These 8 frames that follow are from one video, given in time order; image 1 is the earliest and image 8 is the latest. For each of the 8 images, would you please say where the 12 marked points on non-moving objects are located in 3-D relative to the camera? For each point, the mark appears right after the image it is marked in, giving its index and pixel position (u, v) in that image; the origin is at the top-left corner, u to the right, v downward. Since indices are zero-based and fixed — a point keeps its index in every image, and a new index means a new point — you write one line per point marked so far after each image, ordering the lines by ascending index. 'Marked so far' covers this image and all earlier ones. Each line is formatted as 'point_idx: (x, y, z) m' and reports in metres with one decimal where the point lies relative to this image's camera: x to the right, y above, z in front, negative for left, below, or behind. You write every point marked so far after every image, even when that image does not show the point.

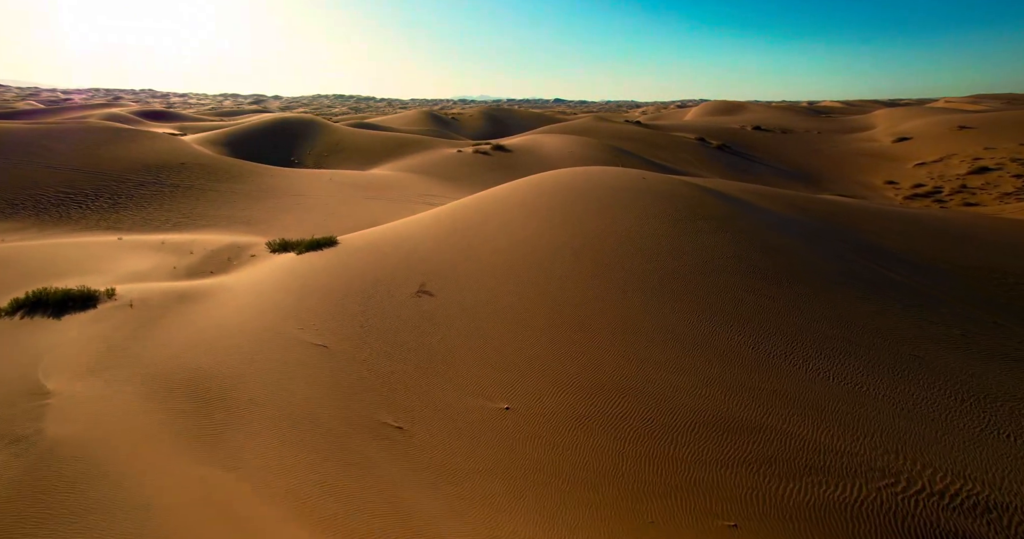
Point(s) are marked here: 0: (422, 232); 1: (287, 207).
0: (-1.7, +0.6, +8.1) m
1: (-6.7, +1.8, +13.6) m
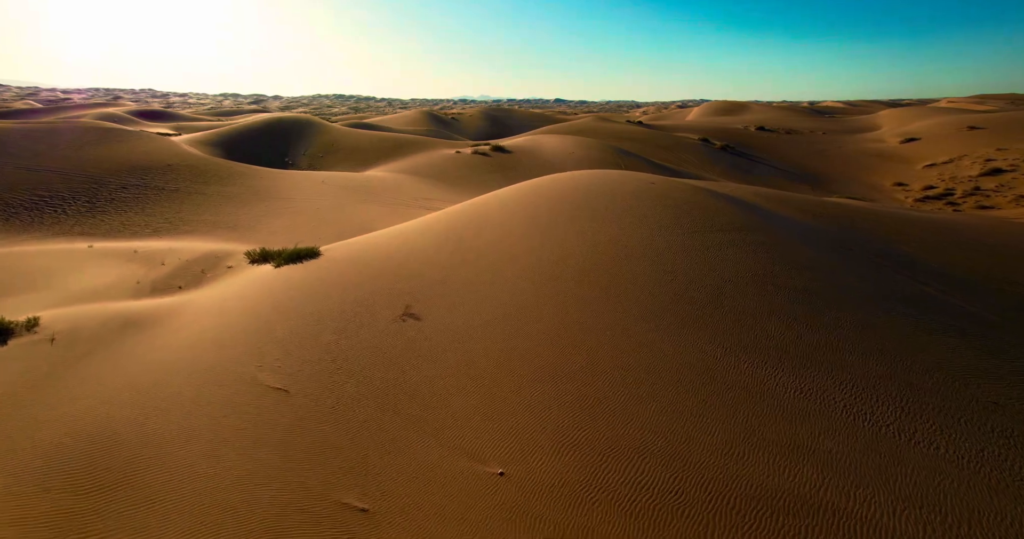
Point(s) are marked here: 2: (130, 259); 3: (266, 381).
0: (-1.7, +0.4, +7.5) m
1: (-6.7, +1.6, +13.0) m
2: (-6.4, +0.2, +7.7) m
3: (-2.0, -0.9, +3.8) m
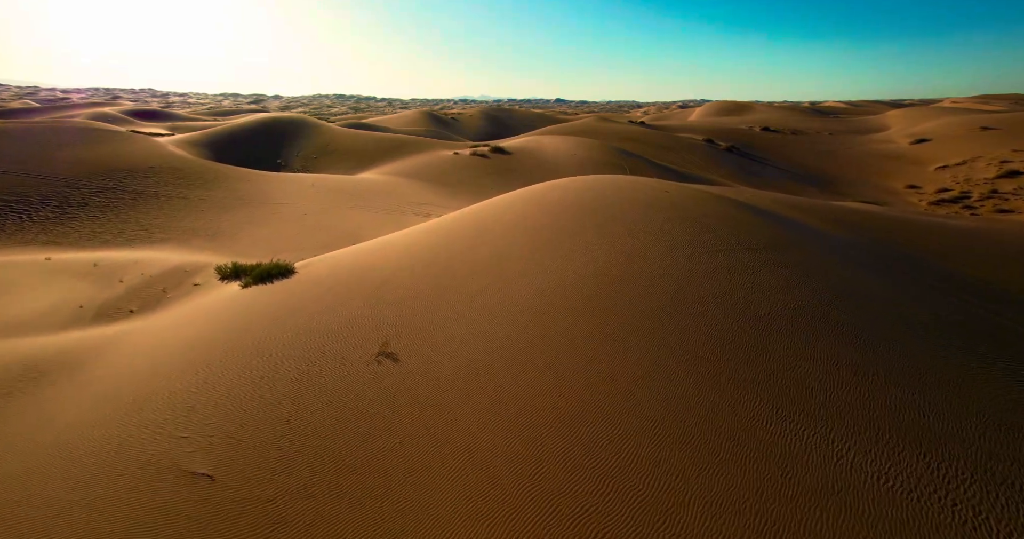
0: (-1.7, +0.1, +6.8) m
1: (-6.7, +1.3, +12.2) m
2: (-6.4, -0.1, +7.0) m
3: (-2.0, -1.2, +3.0) m
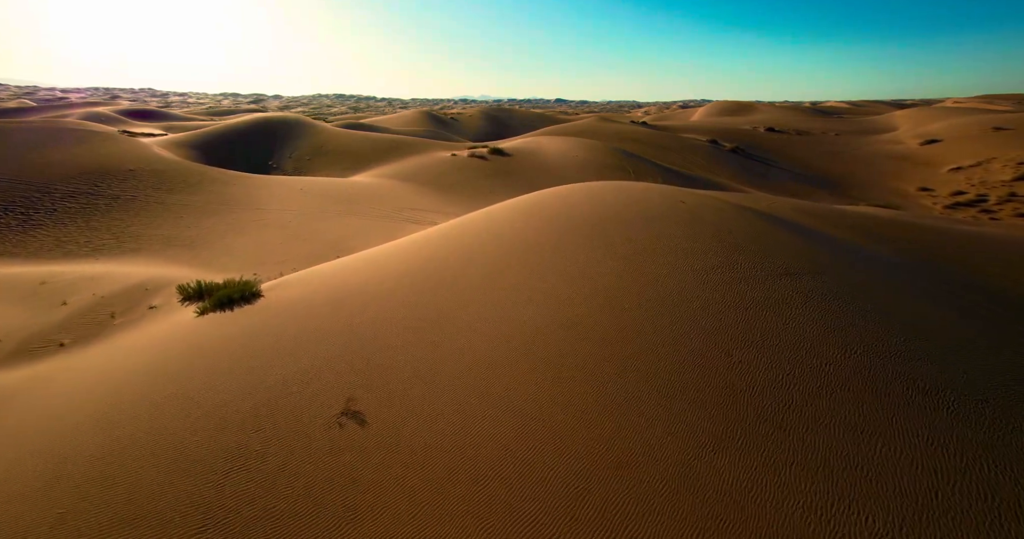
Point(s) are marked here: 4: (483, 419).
0: (-1.7, -0.1, +6.0) m
1: (-6.7, +1.1, +11.5) m
2: (-6.4, -0.3, +6.2) m
3: (-2.0, -1.5, +2.3) m
4: (-0.2, -1.0, +3.0) m
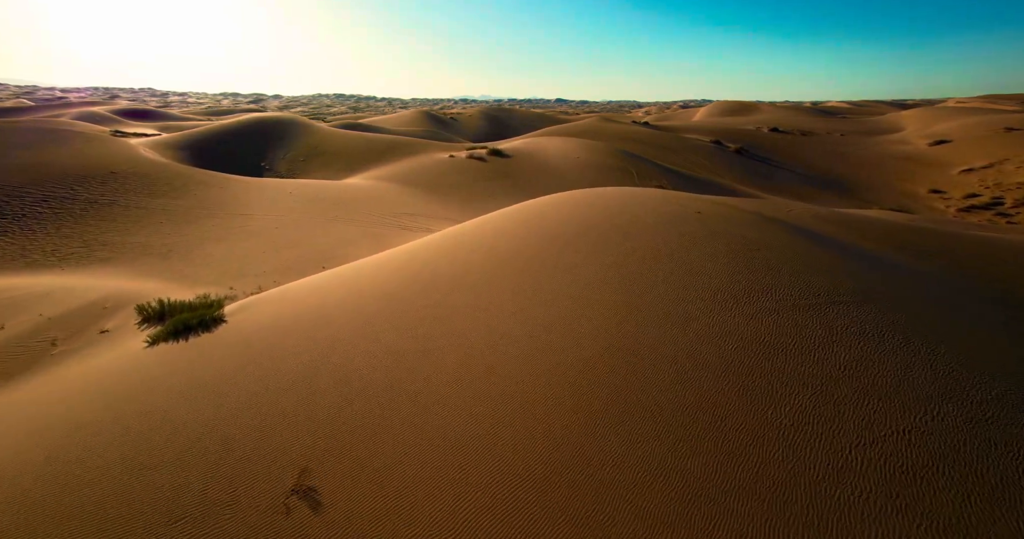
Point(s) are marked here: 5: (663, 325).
0: (-1.8, -0.4, +5.3) m
1: (-6.8, +0.9, +10.8) m
2: (-6.5, -0.5, +5.5) m
3: (-2.0, -1.7, +1.6) m
4: (-0.2, -1.2, +2.3) m
5: (+1.2, -0.4, +3.7) m
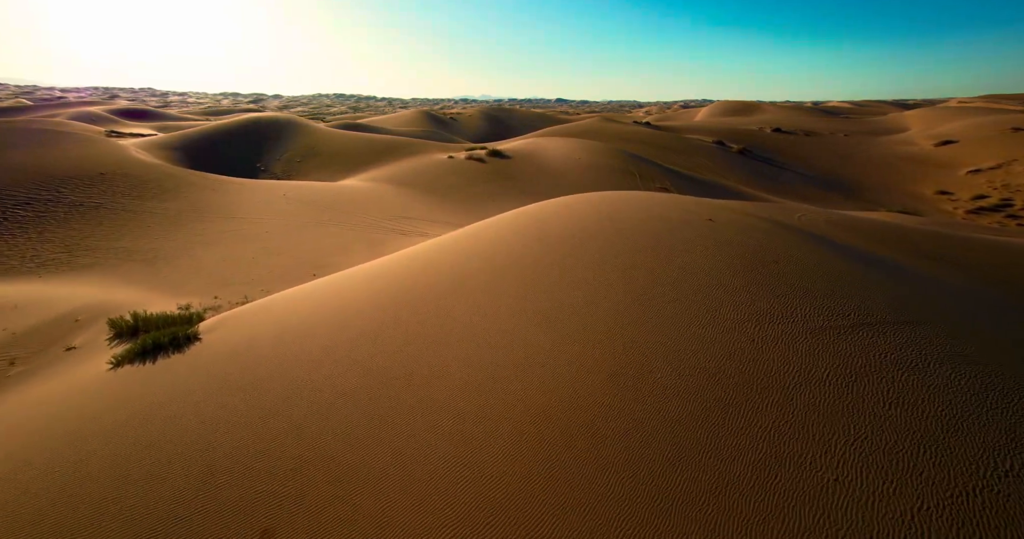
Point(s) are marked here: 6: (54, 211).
0: (-1.8, -0.5, +5.0) m
1: (-6.8, +0.7, +10.4) m
2: (-6.5, -0.7, +5.2) m
3: (-2.0, -1.8, +1.2) m
4: (-0.2, -1.3, +1.9) m
5: (+1.2, -0.6, +3.3) m
6: (-10.6, +1.4, +10.8) m
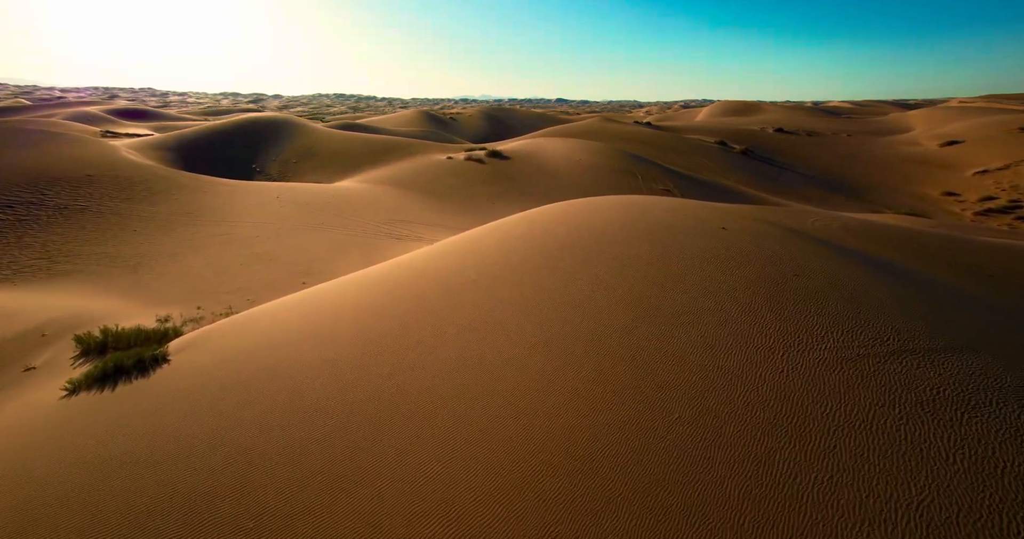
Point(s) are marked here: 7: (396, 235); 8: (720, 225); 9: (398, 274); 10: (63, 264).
0: (-1.8, -0.6, +4.6) m
1: (-6.8, +0.6, +10.1) m
2: (-6.5, -0.8, +4.8) m
3: (-2.1, -1.9, +0.9) m
4: (-0.2, -1.4, +1.6) m
5: (+1.2, -0.7, +2.9) m
6: (-10.7, +1.2, +10.4) m
7: (-2.8, +0.9, +11.4) m
8: (+2.8, +0.7, +6.3) m
9: (-1.5, 0.0, +6.2) m
10: (-8.3, +0.1, +8.6) m
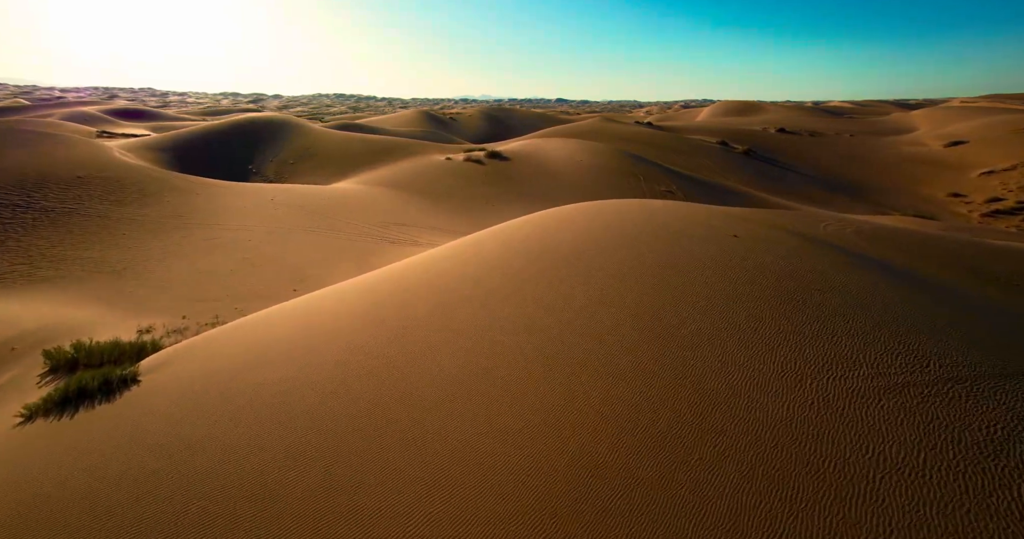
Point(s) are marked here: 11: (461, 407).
0: (-1.8, -0.7, +4.3) m
1: (-6.8, +0.5, +9.8) m
2: (-6.5, -0.9, +4.5) m
3: (-2.1, -2.0, +0.5) m
4: (-0.2, -1.6, +1.3) m
5: (+1.2, -0.8, +2.6) m
6: (-10.7, +1.1, +10.1) m
7: (-2.8, +0.8, +11.1) m
8: (+2.8, +0.6, +6.0) m
9: (-1.5, -0.2, +5.9) m
10: (-8.3, 0.0, +8.2) m
11: (-0.3, -0.8, +3.1) m
